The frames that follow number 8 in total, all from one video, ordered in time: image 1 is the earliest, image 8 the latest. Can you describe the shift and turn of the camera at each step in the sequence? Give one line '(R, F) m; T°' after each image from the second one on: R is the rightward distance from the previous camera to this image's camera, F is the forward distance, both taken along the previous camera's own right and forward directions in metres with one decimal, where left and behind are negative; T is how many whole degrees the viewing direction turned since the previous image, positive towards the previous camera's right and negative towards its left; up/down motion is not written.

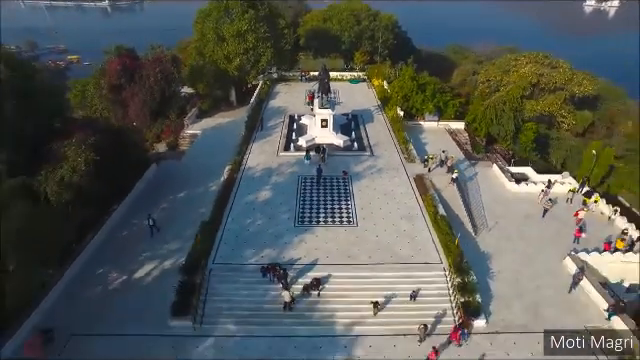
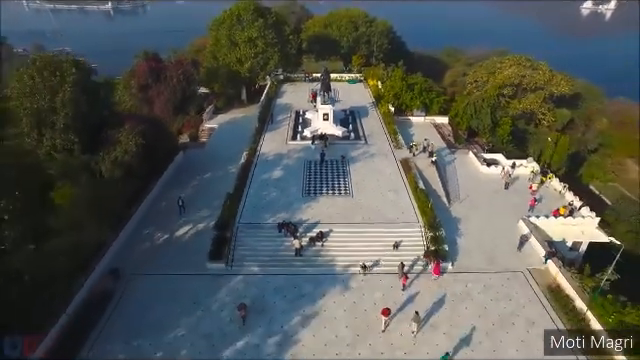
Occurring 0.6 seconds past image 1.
(-0.1, -3.2) m; 0°
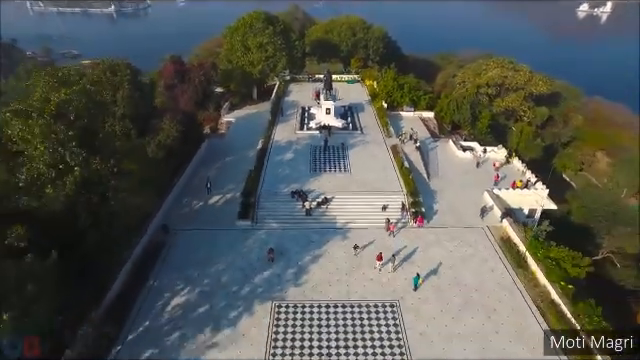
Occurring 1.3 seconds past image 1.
(-0.2, -4.0) m; 0°
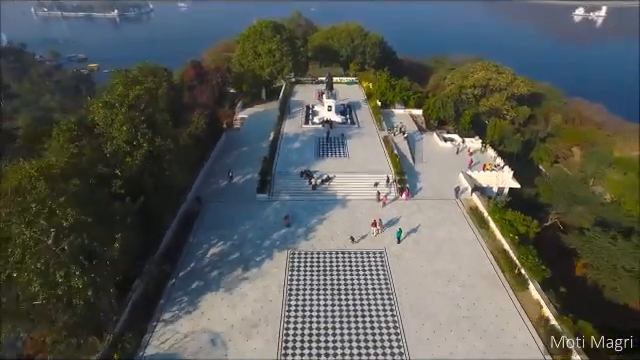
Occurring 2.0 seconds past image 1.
(-0.2, -4.1) m; 0°
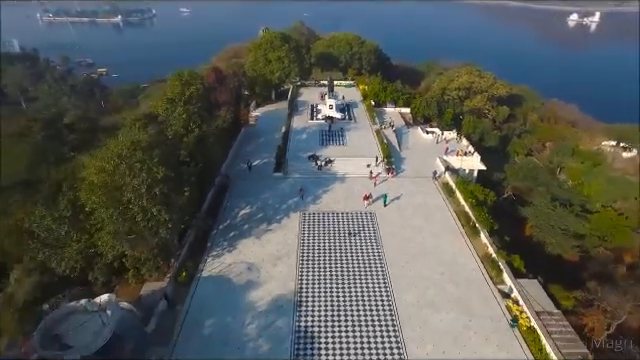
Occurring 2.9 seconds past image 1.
(-0.3, -5.6) m; 0°
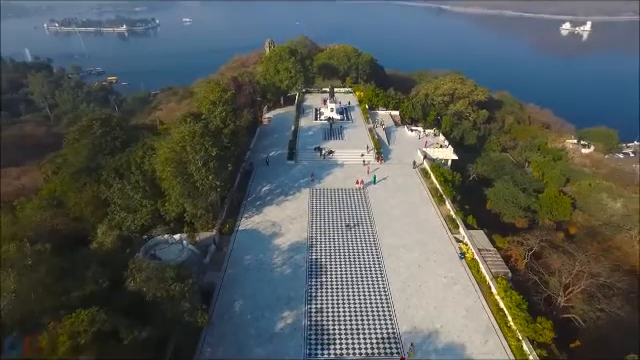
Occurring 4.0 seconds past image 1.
(-0.4, -7.0) m; 0°
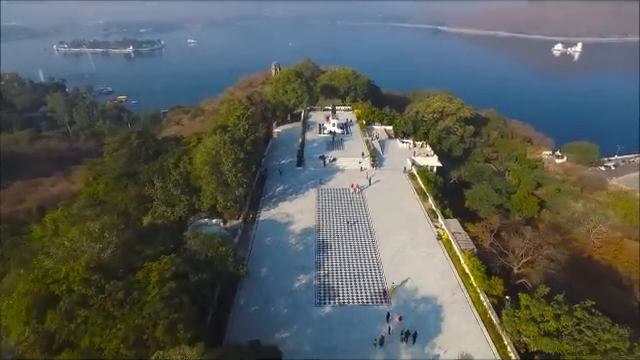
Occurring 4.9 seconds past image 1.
(-0.4, -6.1) m; 0°
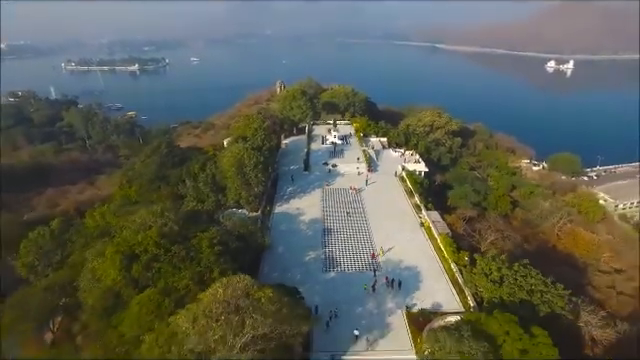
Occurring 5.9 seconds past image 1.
(-0.5, -6.7) m; 0°
